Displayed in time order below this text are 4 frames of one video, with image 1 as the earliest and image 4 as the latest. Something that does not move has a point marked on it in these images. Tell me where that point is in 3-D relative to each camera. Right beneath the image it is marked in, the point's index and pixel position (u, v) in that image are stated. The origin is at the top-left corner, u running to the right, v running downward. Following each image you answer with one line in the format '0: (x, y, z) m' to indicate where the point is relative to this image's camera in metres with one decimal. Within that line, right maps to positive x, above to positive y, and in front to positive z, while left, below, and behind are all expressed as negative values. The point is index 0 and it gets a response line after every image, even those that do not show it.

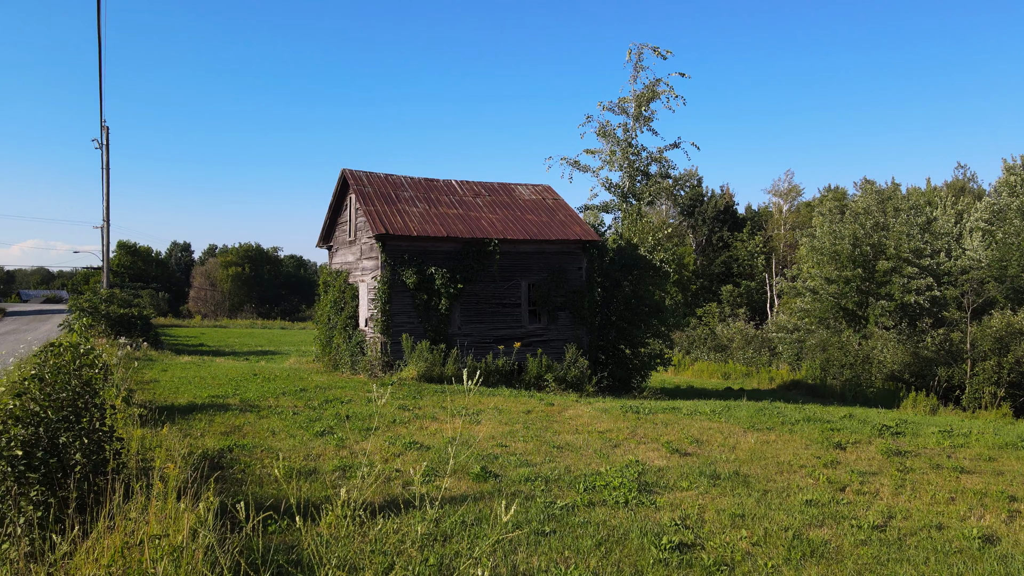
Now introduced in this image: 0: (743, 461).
0: (+3.0, -2.2, +7.6) m
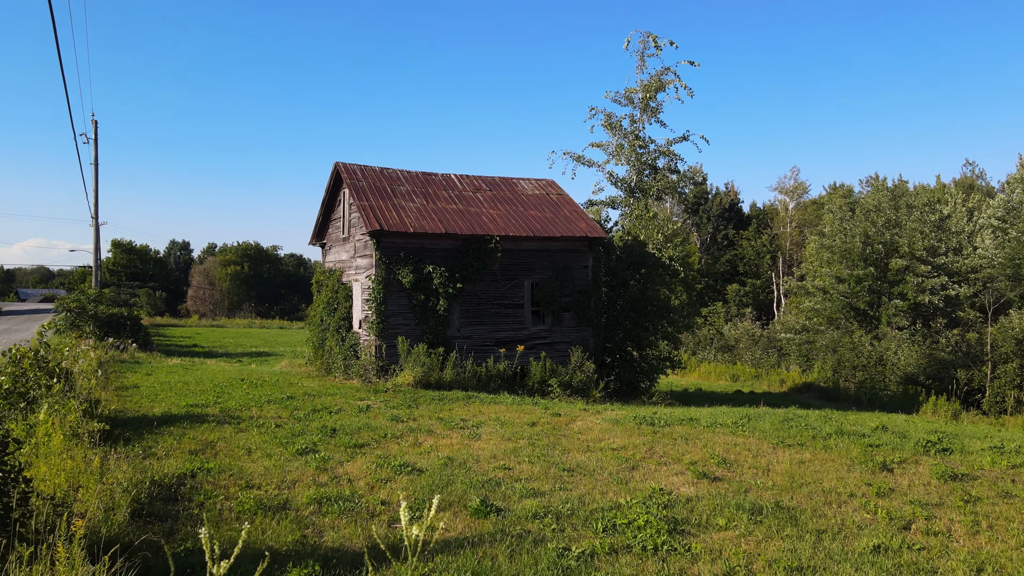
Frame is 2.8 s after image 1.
0: (+3.0, -2.3, +6.6) m
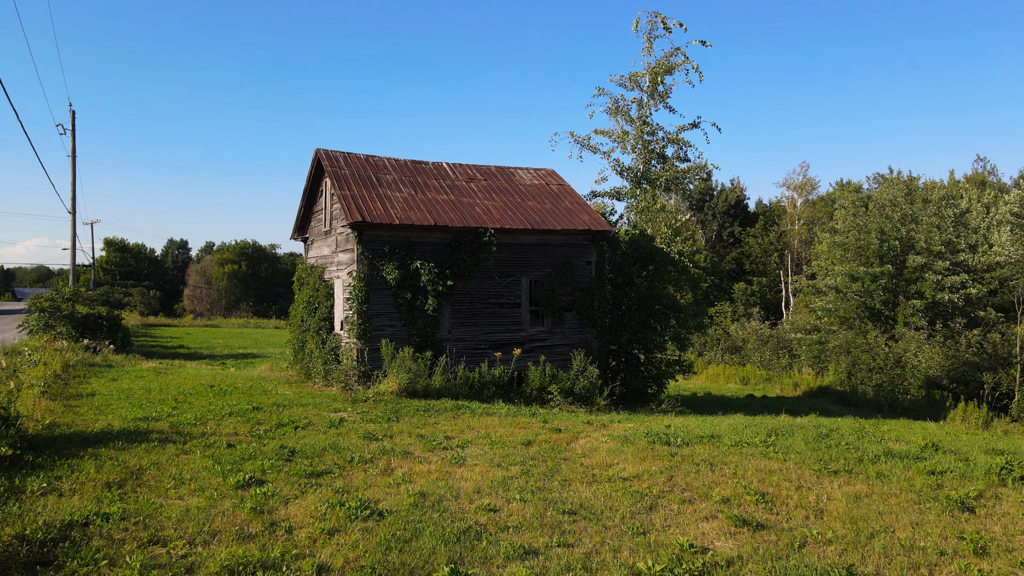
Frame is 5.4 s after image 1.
0: (+2.9, -2.2, +5.1) m
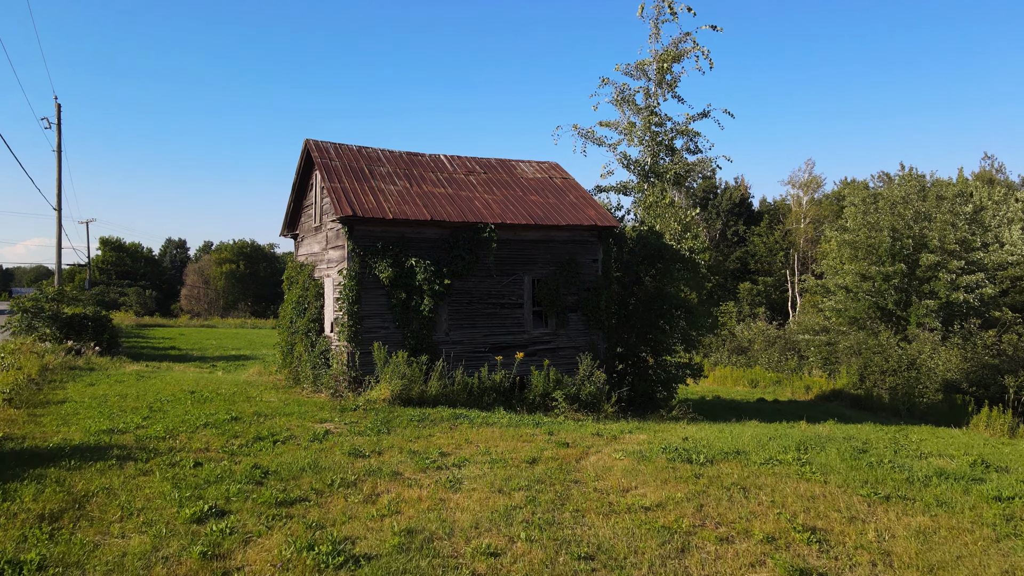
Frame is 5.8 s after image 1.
0: (+2.9, -2.2, +4.1) m
